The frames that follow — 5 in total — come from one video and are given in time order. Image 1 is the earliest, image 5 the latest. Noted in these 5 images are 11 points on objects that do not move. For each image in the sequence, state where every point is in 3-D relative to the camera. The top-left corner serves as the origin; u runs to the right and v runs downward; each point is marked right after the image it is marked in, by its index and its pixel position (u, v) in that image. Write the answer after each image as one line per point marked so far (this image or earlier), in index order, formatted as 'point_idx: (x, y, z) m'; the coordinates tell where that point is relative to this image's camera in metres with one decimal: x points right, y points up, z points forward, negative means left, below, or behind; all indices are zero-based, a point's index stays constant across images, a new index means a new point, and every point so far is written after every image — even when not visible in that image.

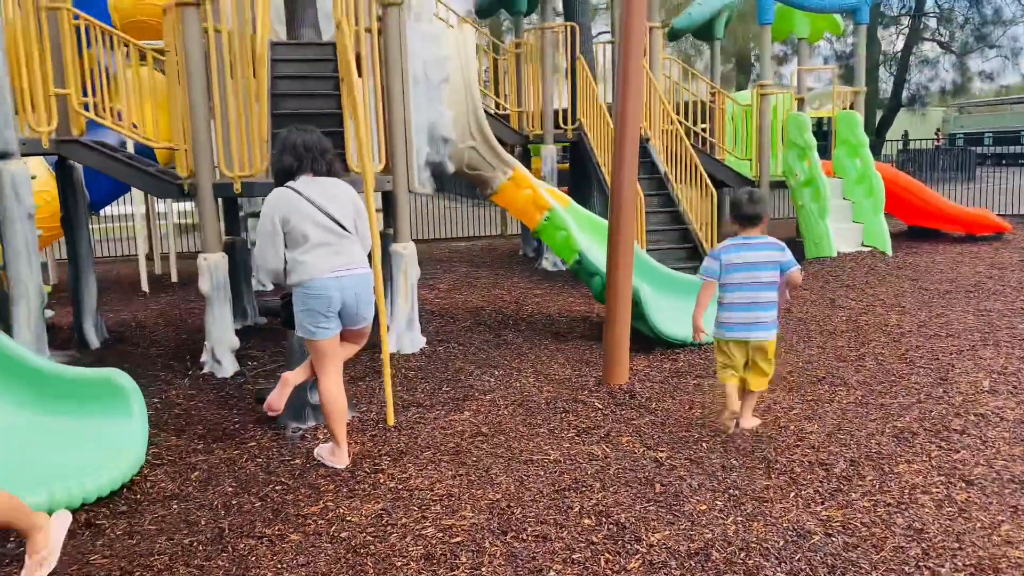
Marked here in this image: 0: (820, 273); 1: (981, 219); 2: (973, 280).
0: (+3.2, +0.2, +8.8) m
1: (+6.4, +0.9, +11.4) m
2: (+4.5, +0.1, +8.2) m
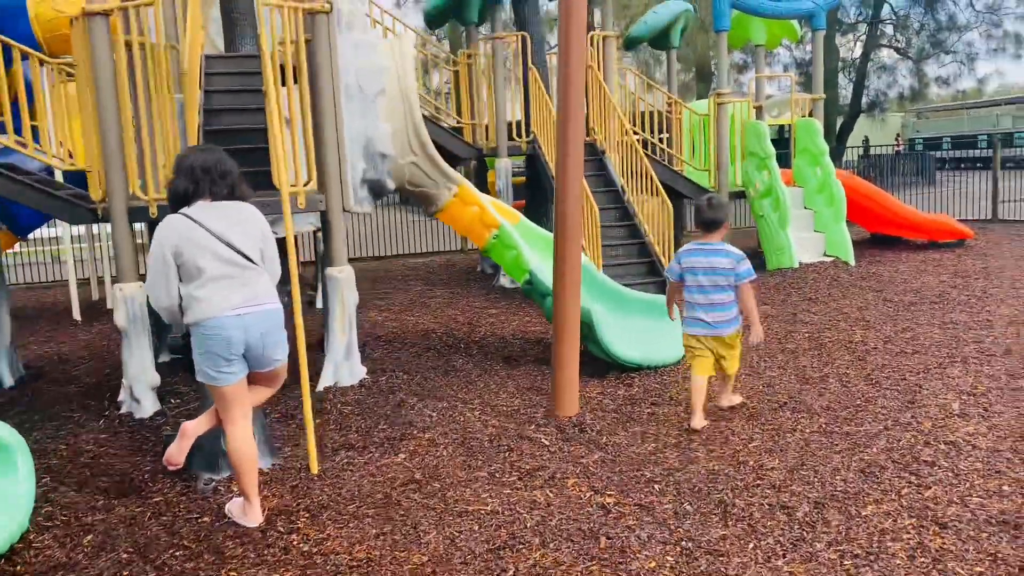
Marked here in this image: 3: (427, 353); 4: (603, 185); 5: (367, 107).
0: (+2.7, 0.0, +8.5) m
1: (+5.8, +0.8, +11.3) m
2: (+4.0, 0.0, +8.0) m
3: (-0.7, -0.5, +6.7) m
4: (+1.0, +1.1, +9.2) m
5: (-1.0, +1.2, +5.6) m
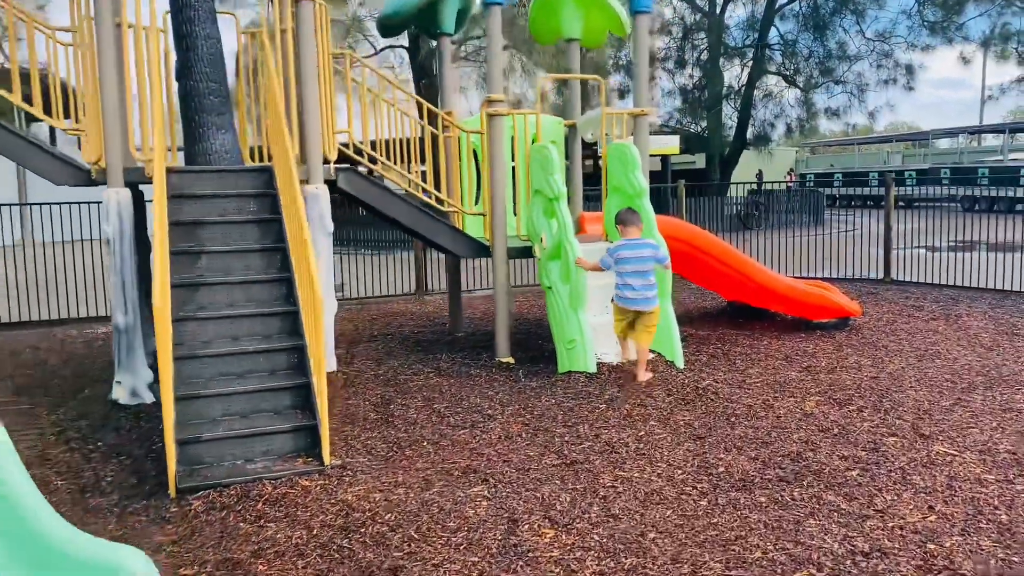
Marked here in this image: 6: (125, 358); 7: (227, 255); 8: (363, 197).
0: (+0.2, -0.8, +5.1) m
1: (+2.9, -0.1, +8.1) m
2: (+1.6, -0.8, +4.6) m
3: (-3.0, -1.2, +2.8) m
4: (-1.6, +0.3, +5.5) m
5: (-3.1, +0.5, +1.8) m
6: (-2.7, -0.5, +5.8) m
7: (-1.8, +0.2, +5.2) m
8: (-1.2, +0.7, +6.7) m
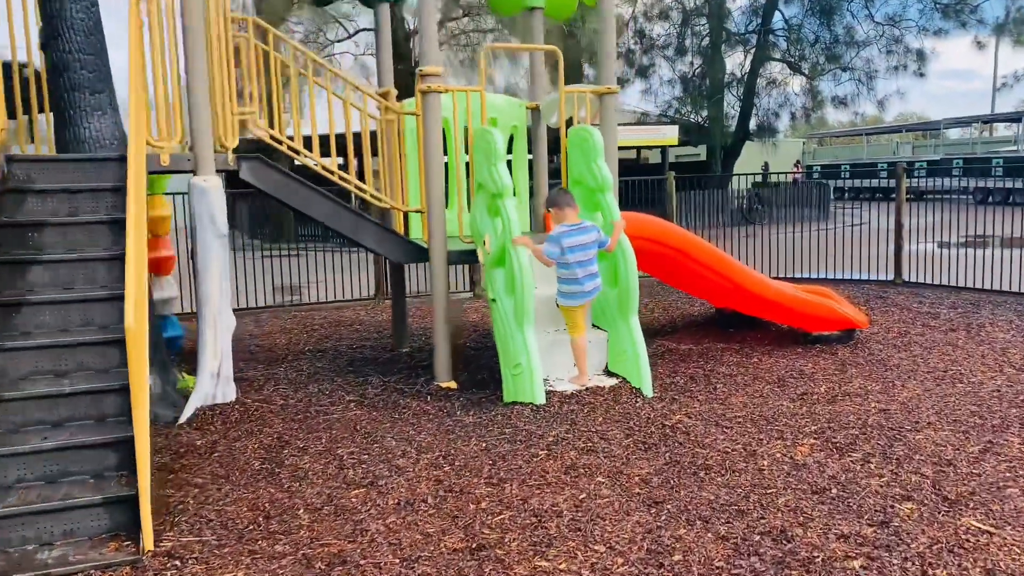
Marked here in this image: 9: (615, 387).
0: (-0.2, -0.9, +4.0) m
1: (+2.5, -0.2, +7.0) m
2: (+1.1, -0.9, +3.5) m
3: (-3.4, -1.3, +1.8) m
4: (-2.0, +0.2, +4.4) m
5: (-3.6, +0.4, +0.7) m
6: (-3.1, -0.6, +4.8) m
7: (-2.2, +0.1, +4.2) m
8: (-1.6, +0.6, +5.6) m
9: (+0.7, -0.6, +5.4) m
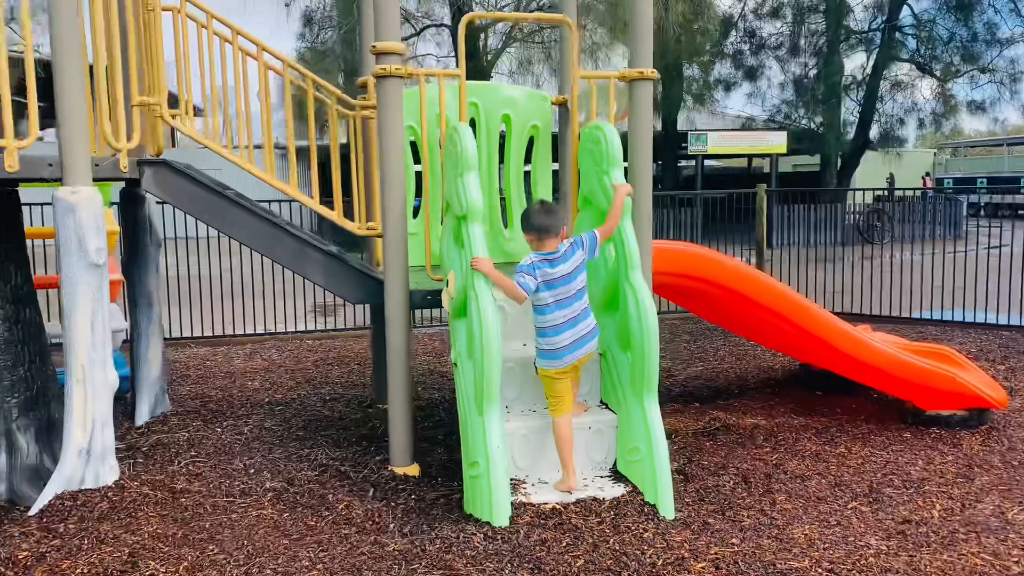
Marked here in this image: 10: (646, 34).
0: (-0.6, -1.1, +2.5) m
1: (+2.6, -0.5, +5.2) m
2: (+0.7, -1.2, +1.9) m
3: (-4.0, -1.5, +0.7) m
4: (-2.2, 0.0, +3.2) m
5: (-4.3, +0.3, -0.3) m
6: (-3.3, -0.8, +3.7) m
7: (-2.5, -0.1, +2.9) m
8: (-1.7, +0.4, +4.3) m
9: (+0.5, -0.9, +3.8) m
10: (+0.7, +1.3, +4.4) m
